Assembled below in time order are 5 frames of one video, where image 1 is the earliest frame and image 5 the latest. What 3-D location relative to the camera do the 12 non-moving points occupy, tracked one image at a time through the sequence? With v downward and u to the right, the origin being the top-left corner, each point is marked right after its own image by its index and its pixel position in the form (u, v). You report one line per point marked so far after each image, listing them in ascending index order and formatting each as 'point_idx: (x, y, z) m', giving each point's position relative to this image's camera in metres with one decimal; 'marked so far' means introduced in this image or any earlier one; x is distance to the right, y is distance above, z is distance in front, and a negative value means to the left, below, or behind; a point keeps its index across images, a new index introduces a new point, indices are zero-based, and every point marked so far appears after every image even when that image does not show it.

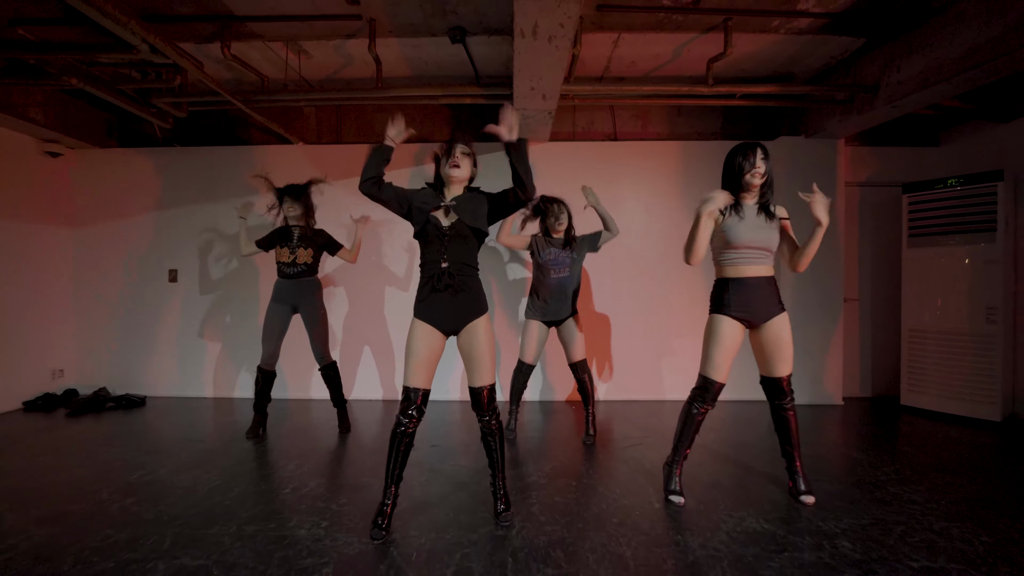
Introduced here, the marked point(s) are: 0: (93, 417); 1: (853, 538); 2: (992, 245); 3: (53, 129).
0: (-2.8, -0.9, +3.8) m
1: (+1.1, -0.8, +1.9) m
2: (+3.0, +0.3, +3.5) m
3: (-3.2, +1.1, +3.9) m
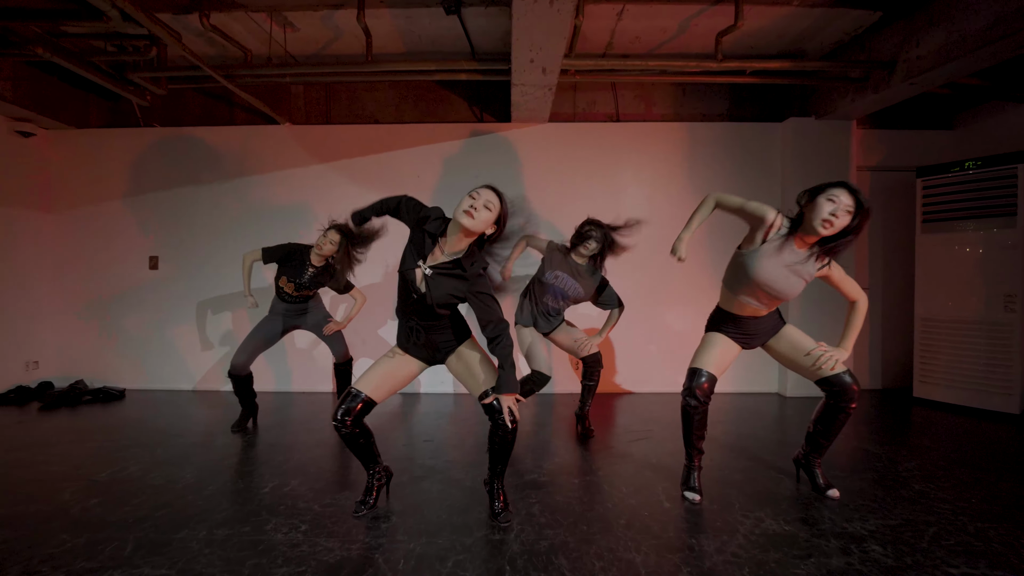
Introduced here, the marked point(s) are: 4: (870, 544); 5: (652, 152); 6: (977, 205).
0: (-2.8, -0.8, +3.6) m
1: (+1.1, -0.8, +1.7) m
2: (+2.9, +0.3, +3.3) m
3: (-3.2, +1.2, +3.7) m
4: (+1.1, -0.8, +1.7) m
5: (+1.0, +0.9, +3.9) m
6: (+2.8, +0.5, +3.4) m
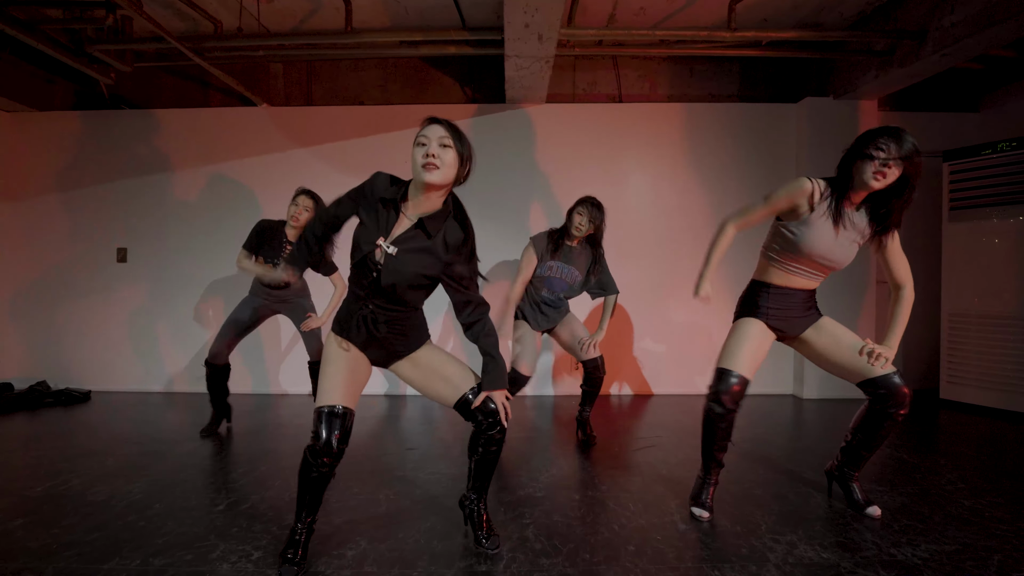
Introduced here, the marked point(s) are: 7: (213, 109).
0: (-2.9, -0.7, +3.3) m
1: (+1.1, -0.7, +1.5) m
2: (+2.9, +0.4, +3.1) m
3: (-3.2, +1.2, +3.4) m
4: (+1.1, -0.7, +1.4) m
5: (+0.9, +1.0, +3.7) m
6: (+2.8, +0.5, +3.2) m
7: (-2.0, +1.2, +3.8) m
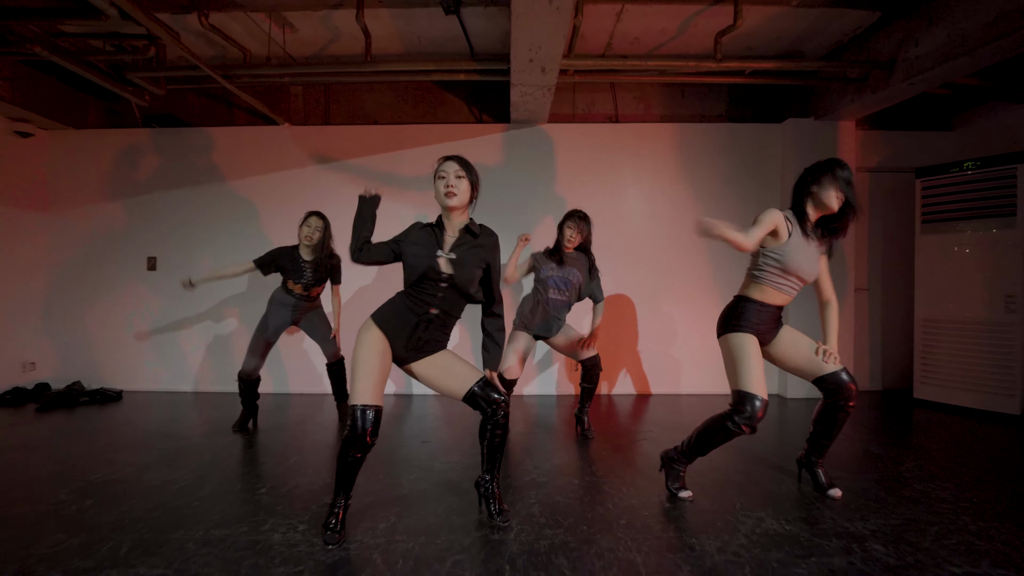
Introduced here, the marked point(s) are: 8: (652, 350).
0: (-2.8, -0.8, +3.6) m
1: (+1.1, -0.8, +1.7) m
2: (+2.9, +0.3, +3.3) m
3: (-3.2, +1.2, +3.7) m
4: (+1.1, -0.8, +1.7) m
5: (+1.0, +0.9, +3.9) m
6: (+2.8, +0.5, +3.4) m
7: (-2.0, +1.2, +4.1) m
8: (+1.0, -0.4, +4.0) m
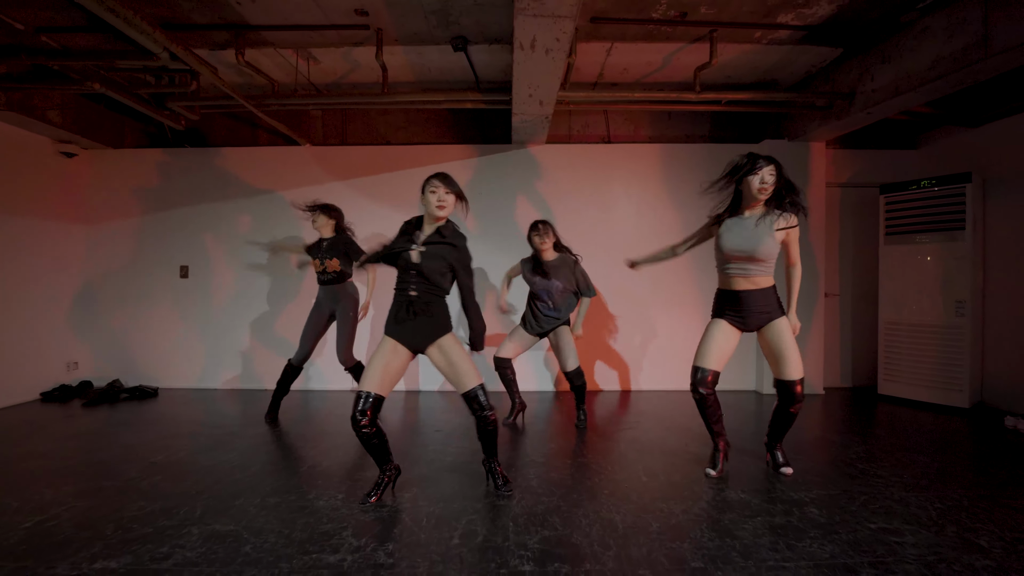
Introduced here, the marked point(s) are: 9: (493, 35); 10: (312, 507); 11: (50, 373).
0: (-2.8, -0.8, +3.9) m
1: (+1.1, -0.8, +2.1) m
2: (+2.9, +0.3, +3.7) m
3: (-3.2, +1.1, +4.0) m
4: (+1.1, -0.8, +2.1) m
5: (+1.0, +0.9, +4.3) m
6: (+2.9, +0.5, +3.8) m
7: (-2.0, +1.1, +4.5) m
8: (+1.0, -0.5, +4.3) m
9: (-0.1, +1.5, +3.4) m
10: (-0.7, -0.8, +2.1) m
11: (-3.5, -0.6, +4.2) m
